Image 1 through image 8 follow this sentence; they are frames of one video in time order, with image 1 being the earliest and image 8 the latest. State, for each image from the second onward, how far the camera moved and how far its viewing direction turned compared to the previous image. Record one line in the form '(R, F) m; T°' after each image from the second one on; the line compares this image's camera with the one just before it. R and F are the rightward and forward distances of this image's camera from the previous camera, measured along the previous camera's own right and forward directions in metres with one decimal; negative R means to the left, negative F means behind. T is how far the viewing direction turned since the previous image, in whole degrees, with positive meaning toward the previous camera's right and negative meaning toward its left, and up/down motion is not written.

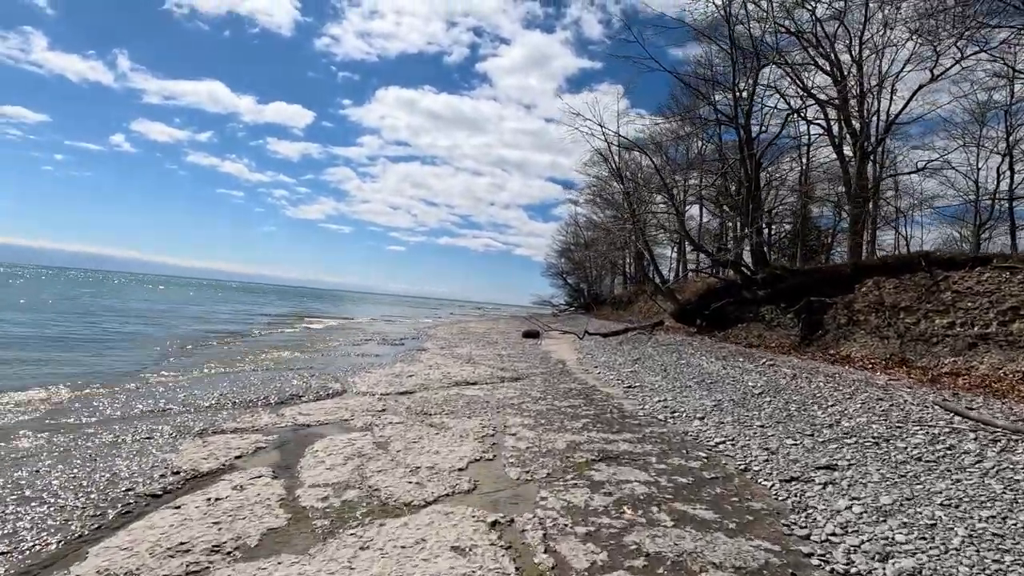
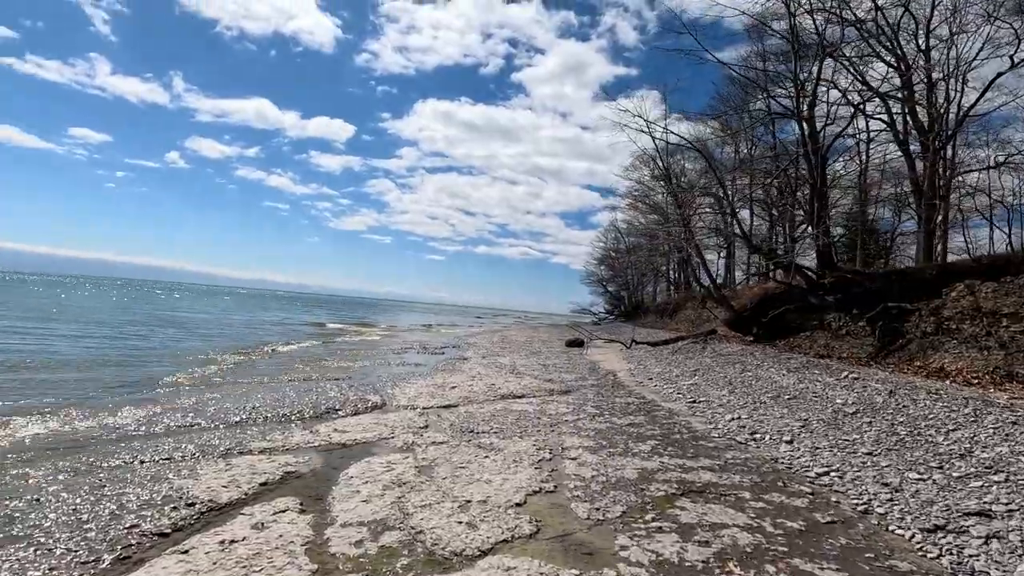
(-0.3, +1.1) m; -4°
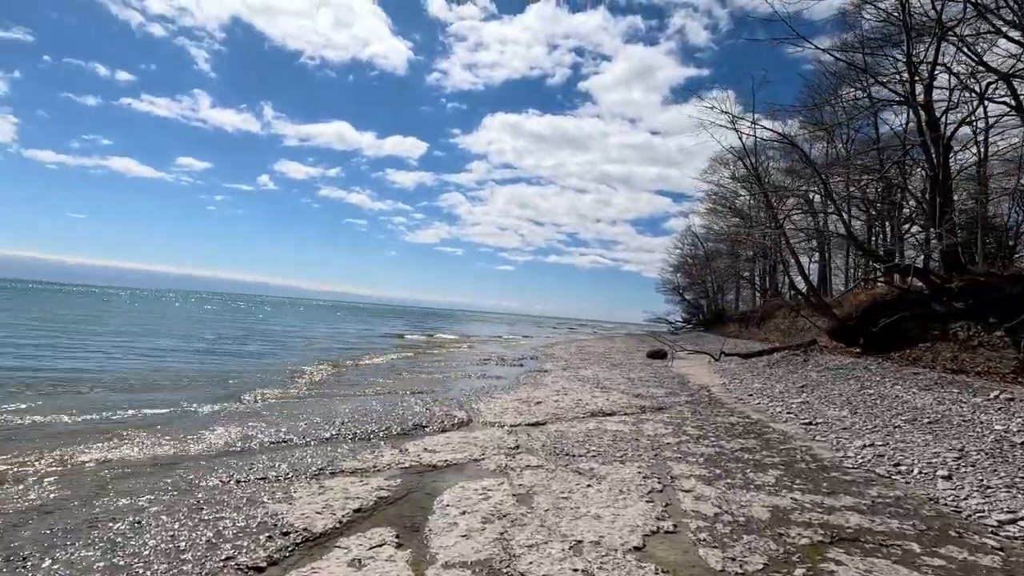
(-0.4, +0.6) m; -8°
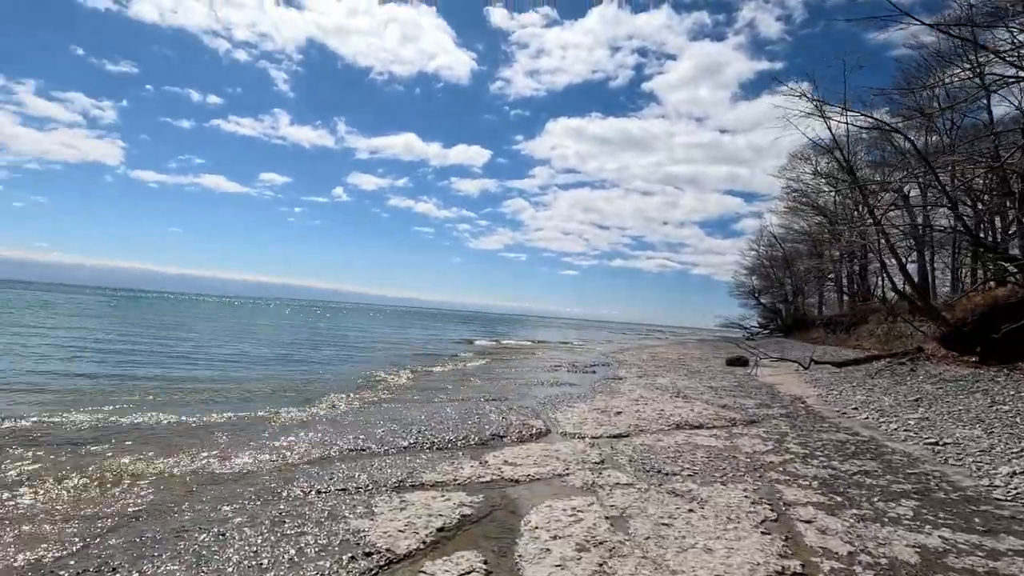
(-0.3, +0.5) m; -7°
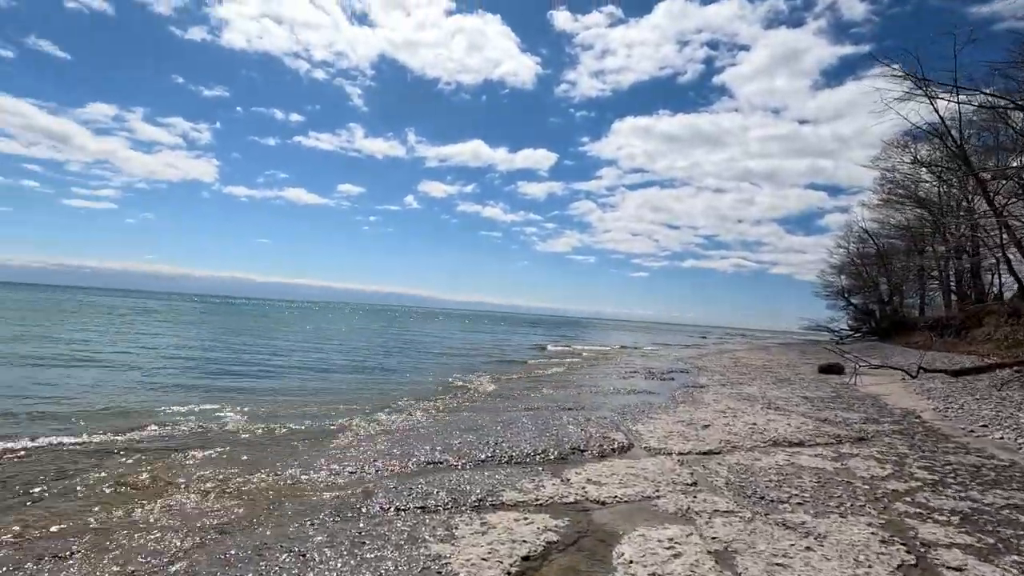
(-0.2, +0.4) m; -7°
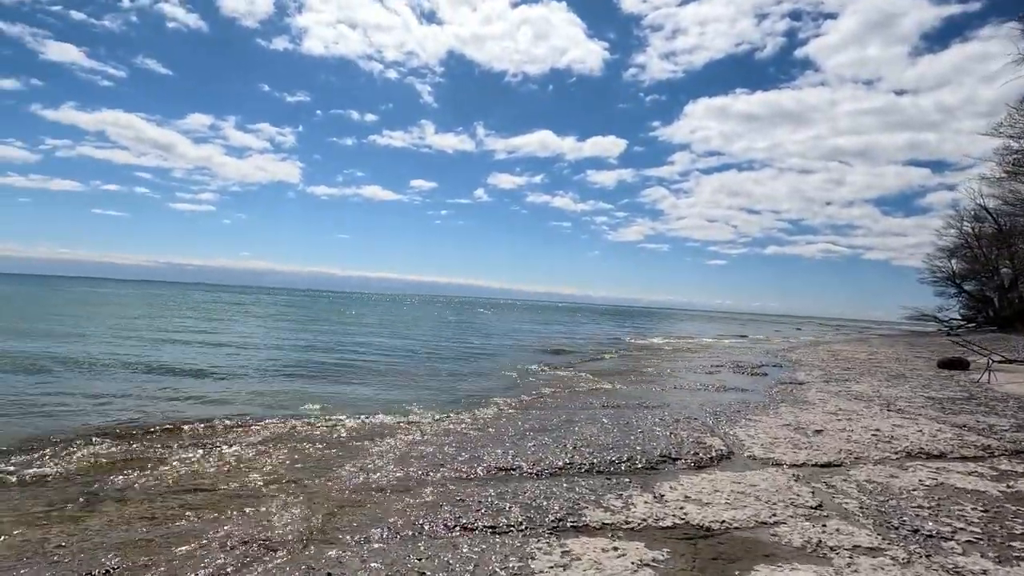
(-0.1, +1.0) m; -8°
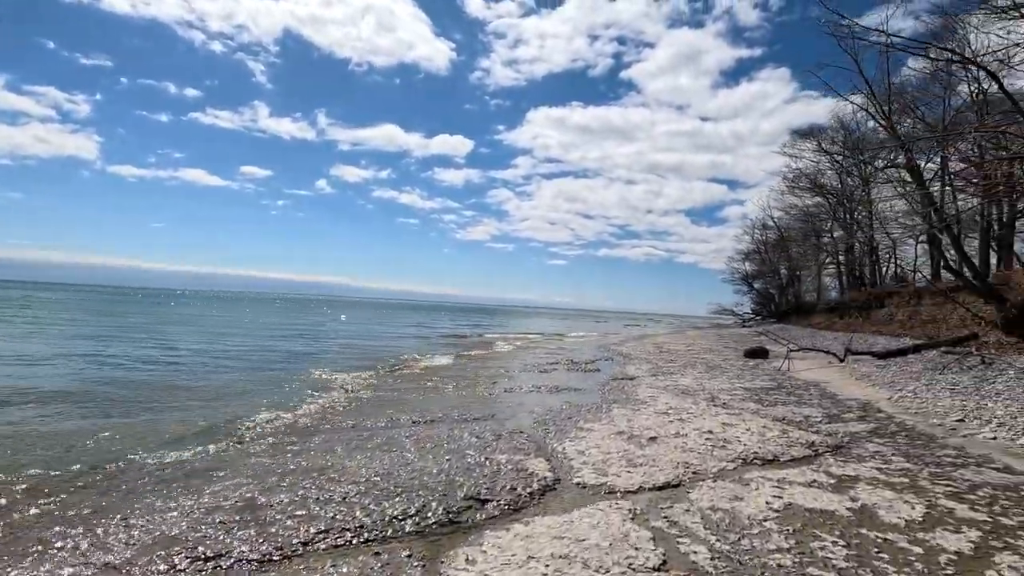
(+1.1, +2.3) m; +16°
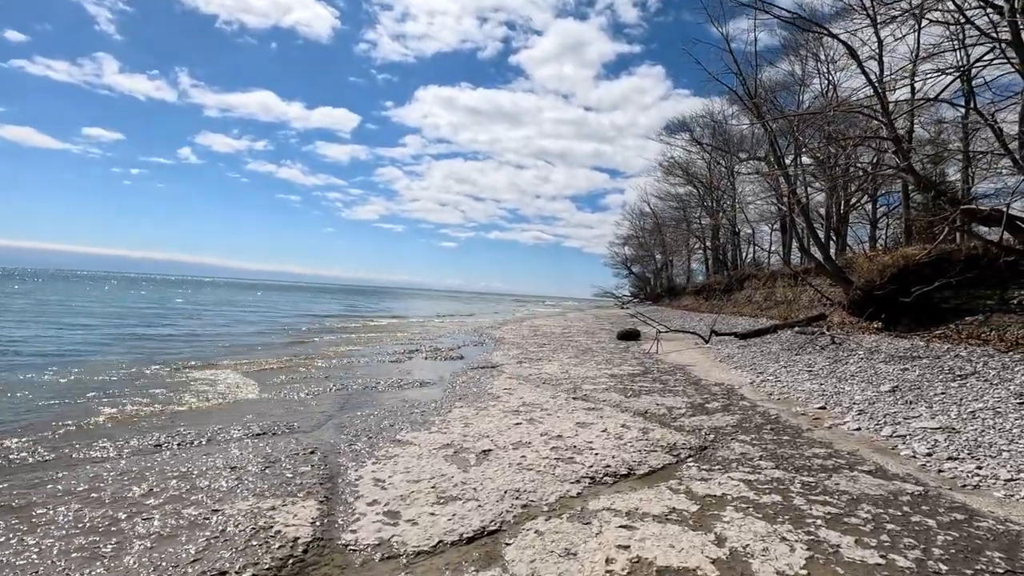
(+1.3, +2.2) m; +12°
